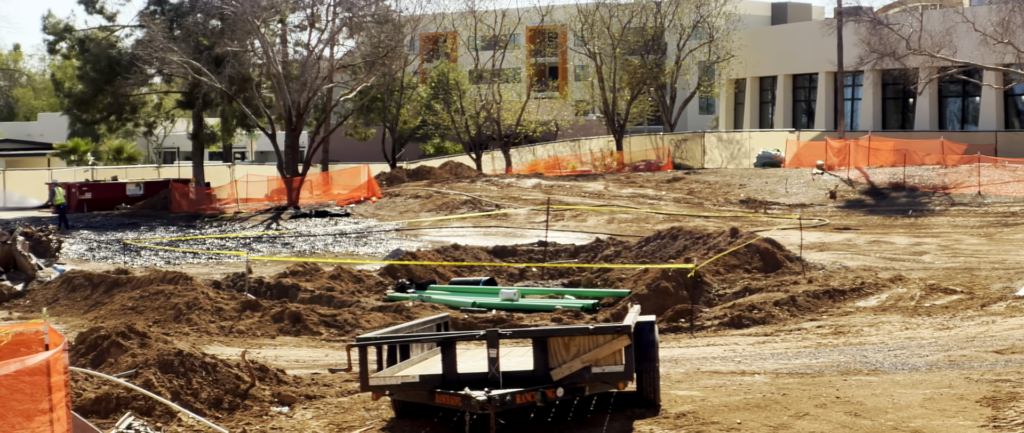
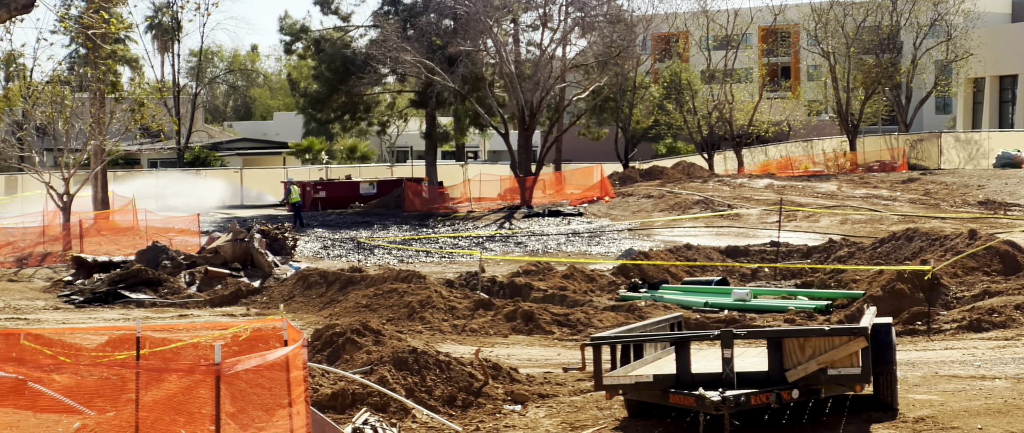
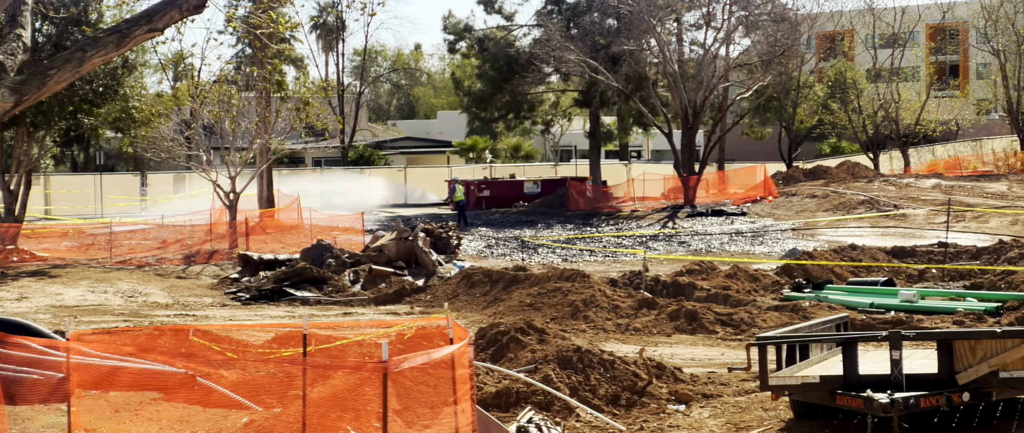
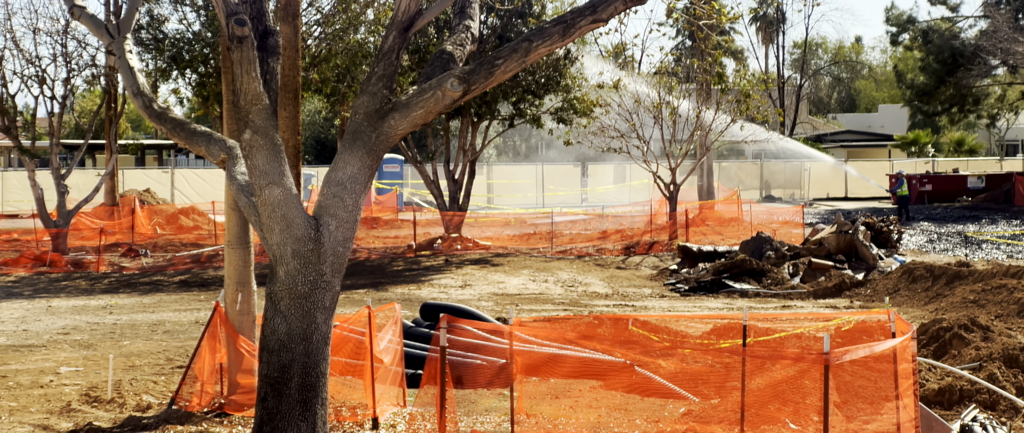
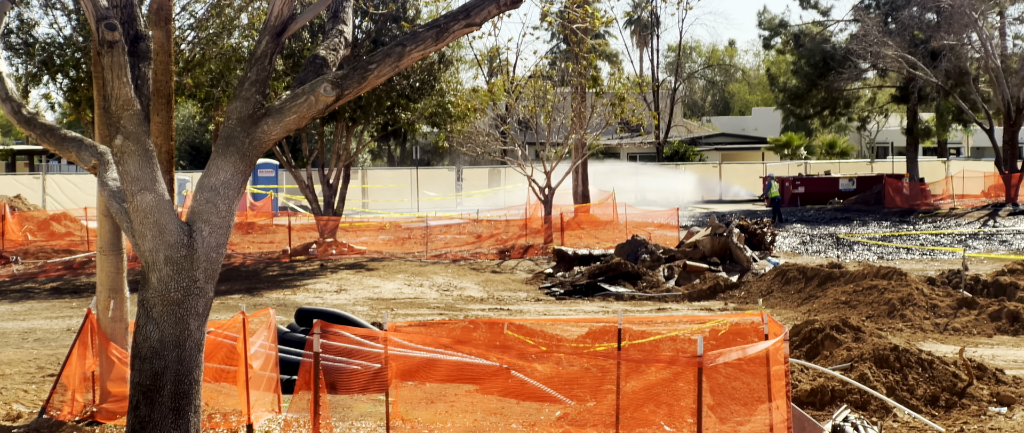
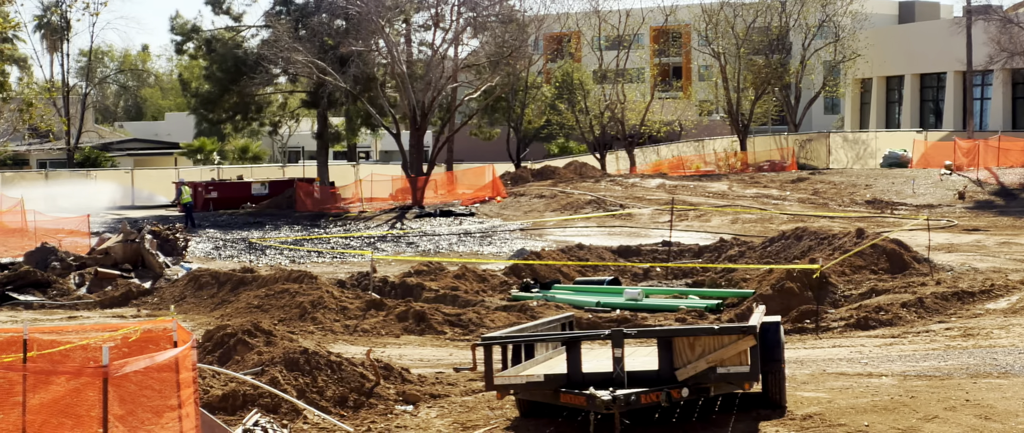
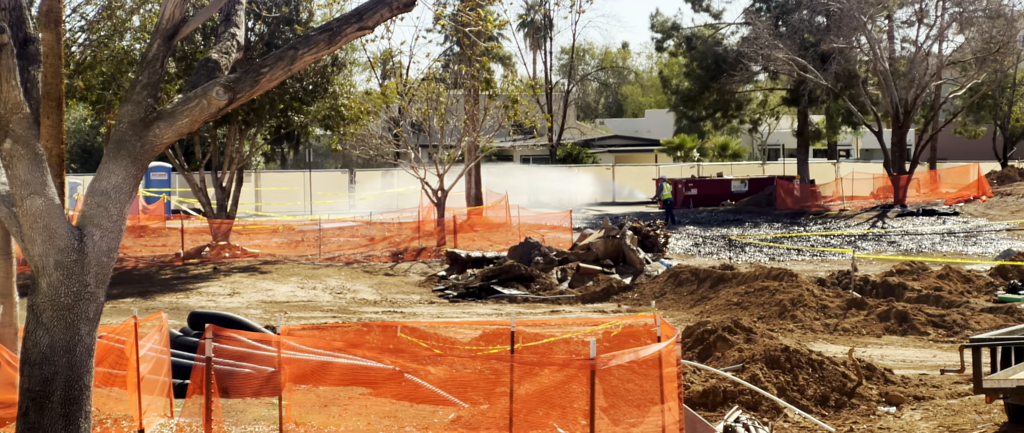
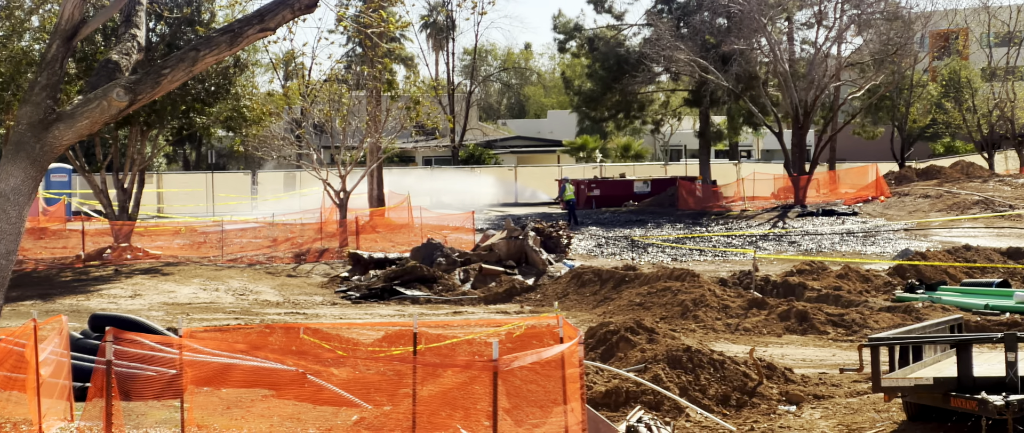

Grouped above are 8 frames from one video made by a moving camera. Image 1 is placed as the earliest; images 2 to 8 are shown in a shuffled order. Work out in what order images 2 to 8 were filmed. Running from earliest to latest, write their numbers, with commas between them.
6, 2, 3, 8, 7, 5, 4
